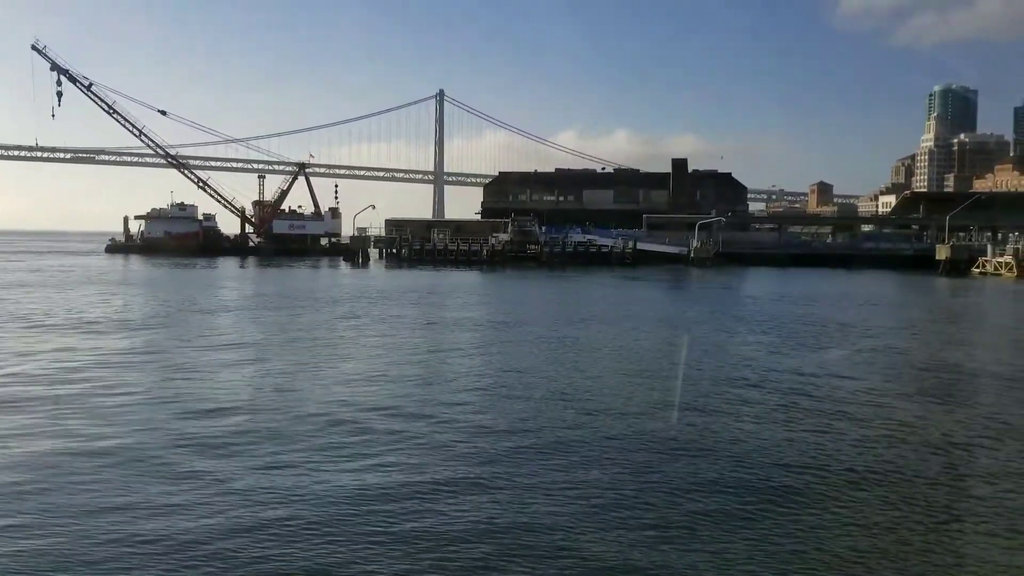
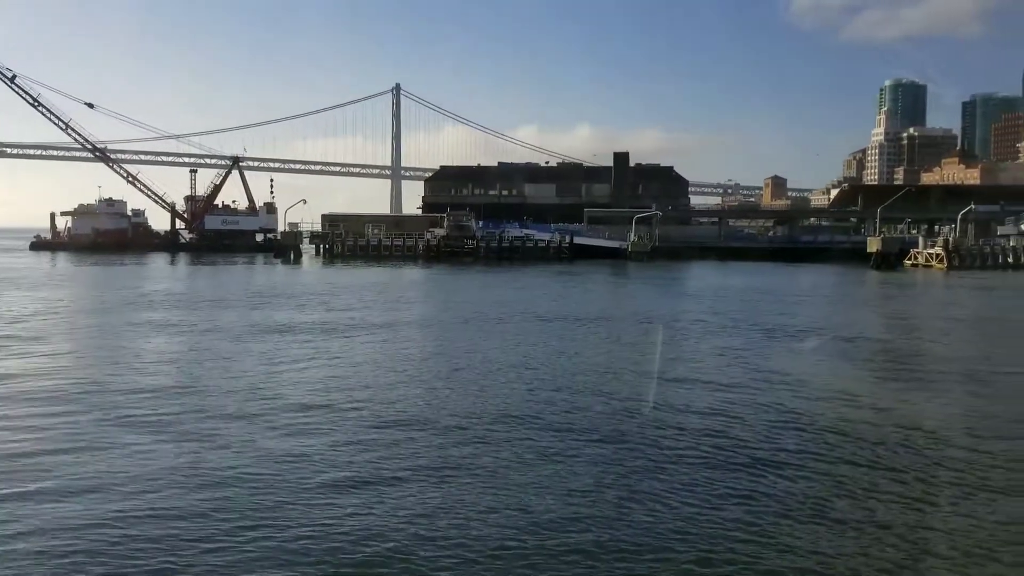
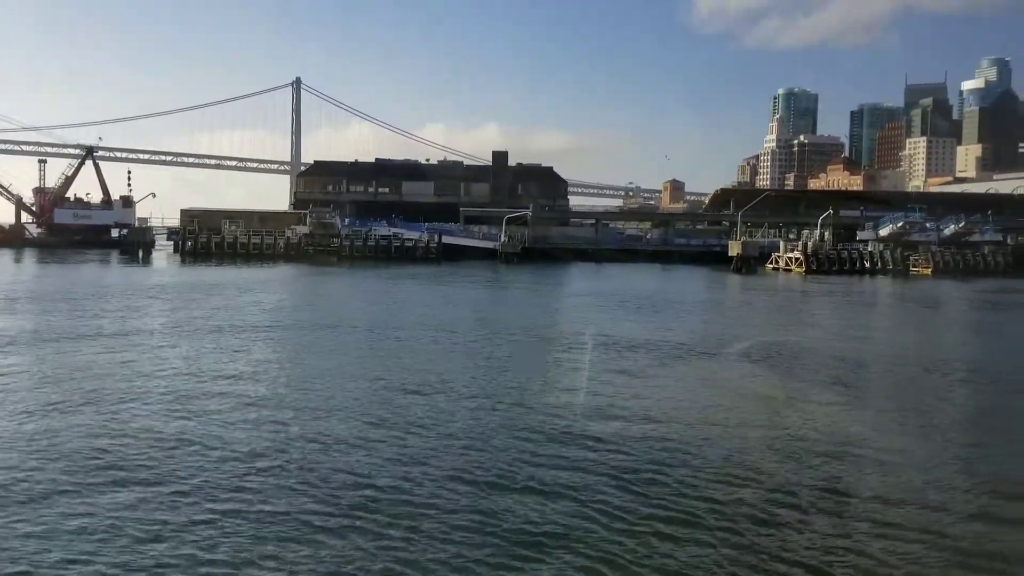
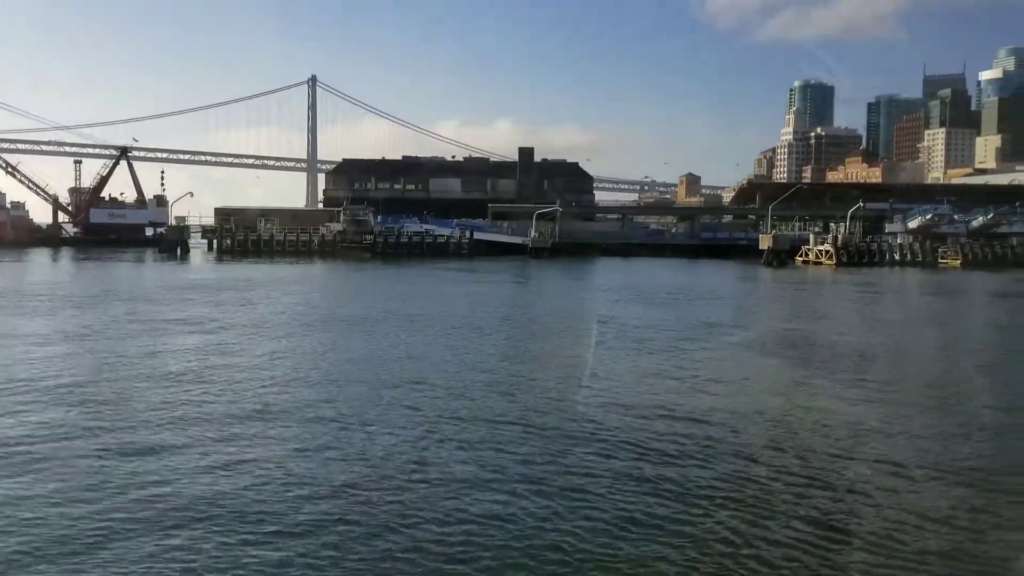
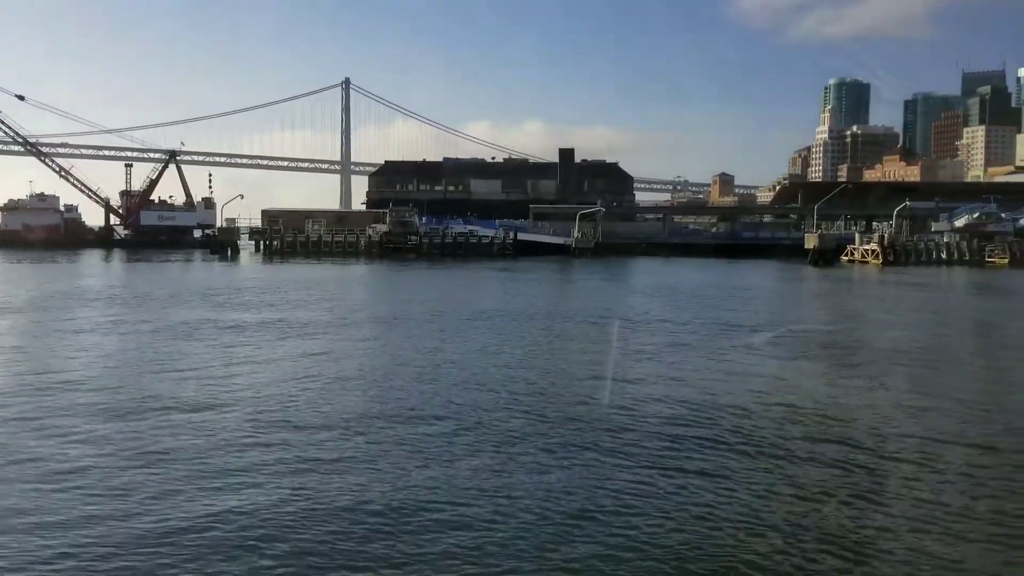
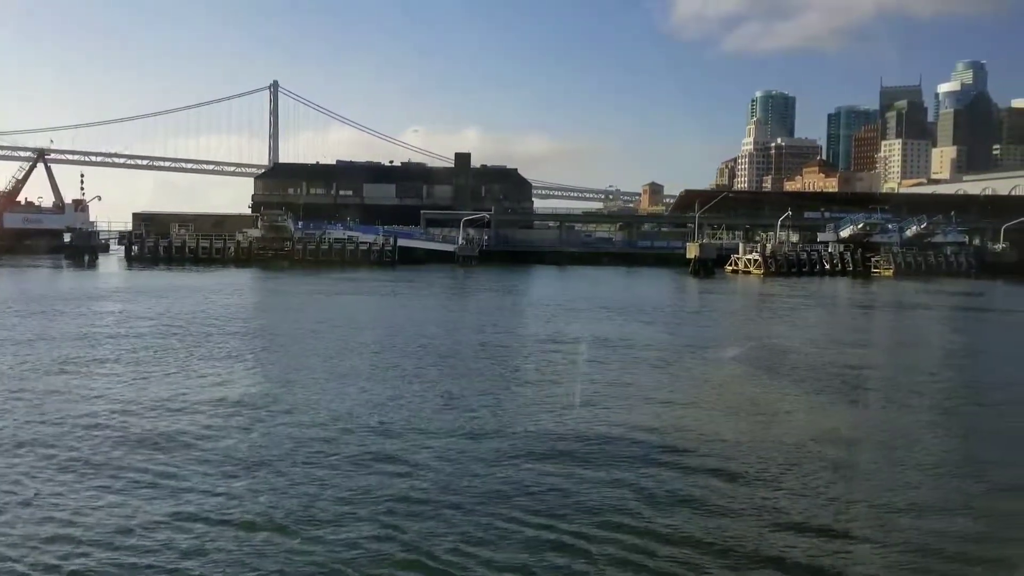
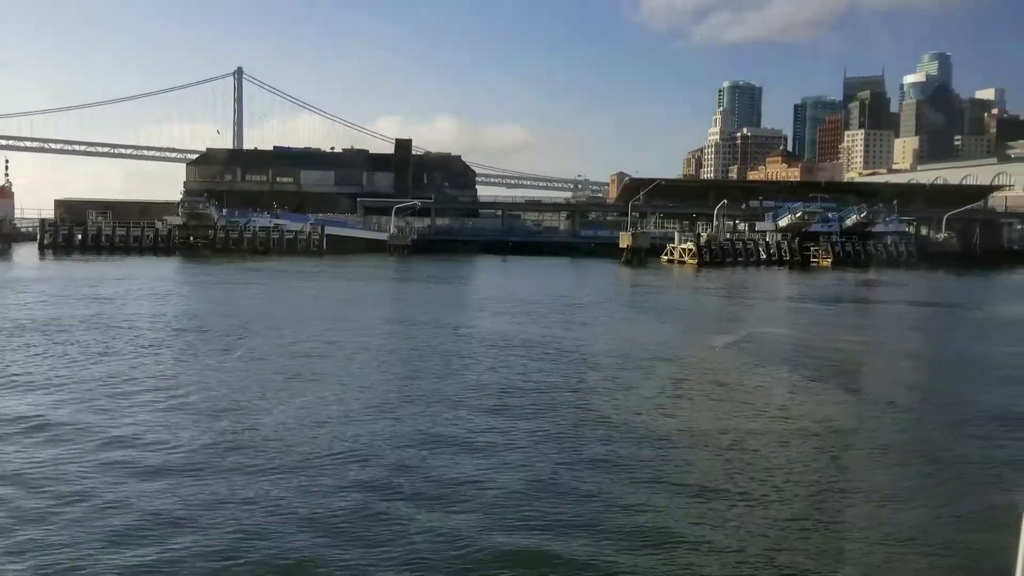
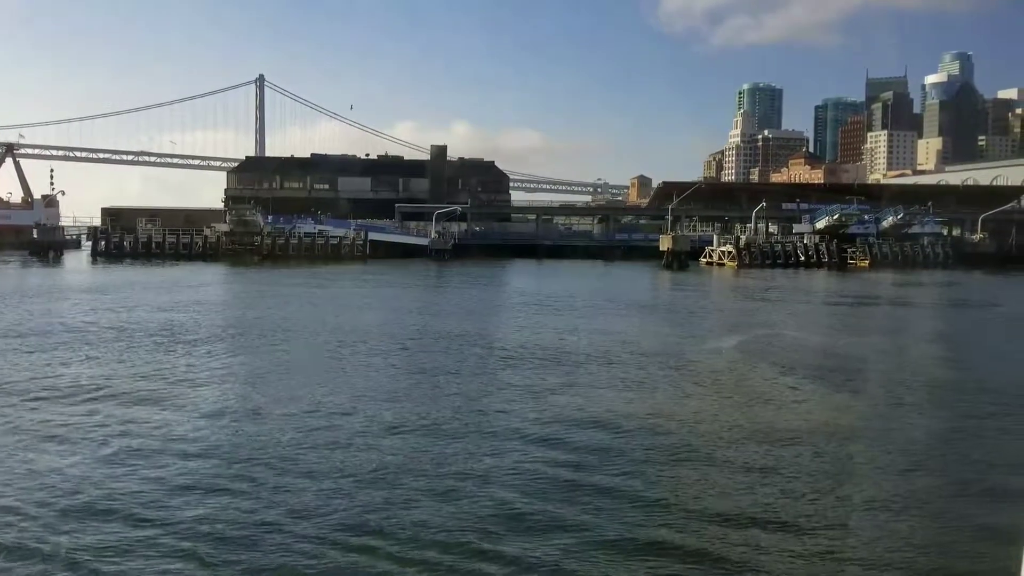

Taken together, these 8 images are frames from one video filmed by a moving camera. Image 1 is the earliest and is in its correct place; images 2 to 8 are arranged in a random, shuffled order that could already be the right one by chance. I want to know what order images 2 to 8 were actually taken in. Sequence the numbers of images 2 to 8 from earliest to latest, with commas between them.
2, 5, 4, 3, 6, 8, 7
